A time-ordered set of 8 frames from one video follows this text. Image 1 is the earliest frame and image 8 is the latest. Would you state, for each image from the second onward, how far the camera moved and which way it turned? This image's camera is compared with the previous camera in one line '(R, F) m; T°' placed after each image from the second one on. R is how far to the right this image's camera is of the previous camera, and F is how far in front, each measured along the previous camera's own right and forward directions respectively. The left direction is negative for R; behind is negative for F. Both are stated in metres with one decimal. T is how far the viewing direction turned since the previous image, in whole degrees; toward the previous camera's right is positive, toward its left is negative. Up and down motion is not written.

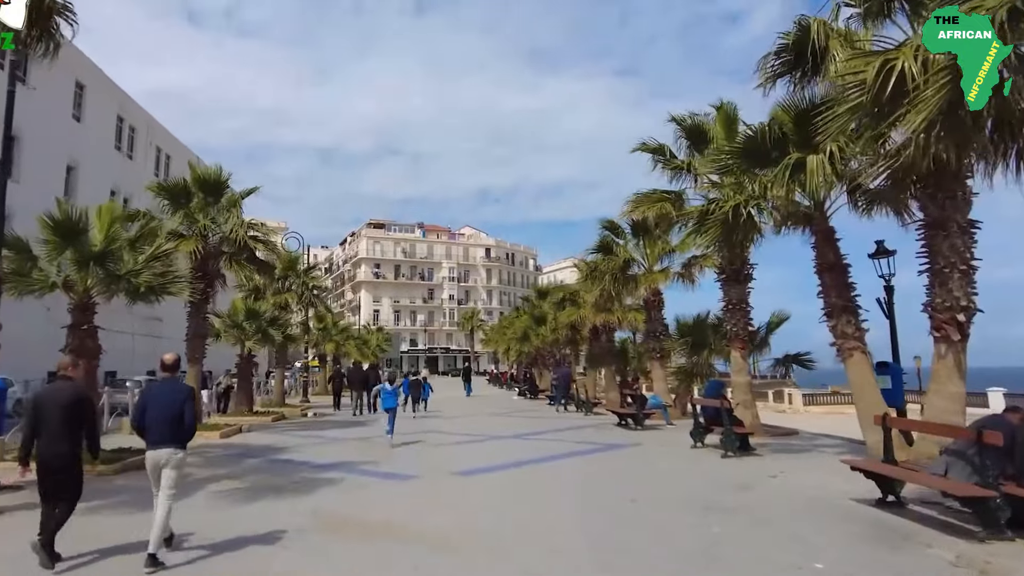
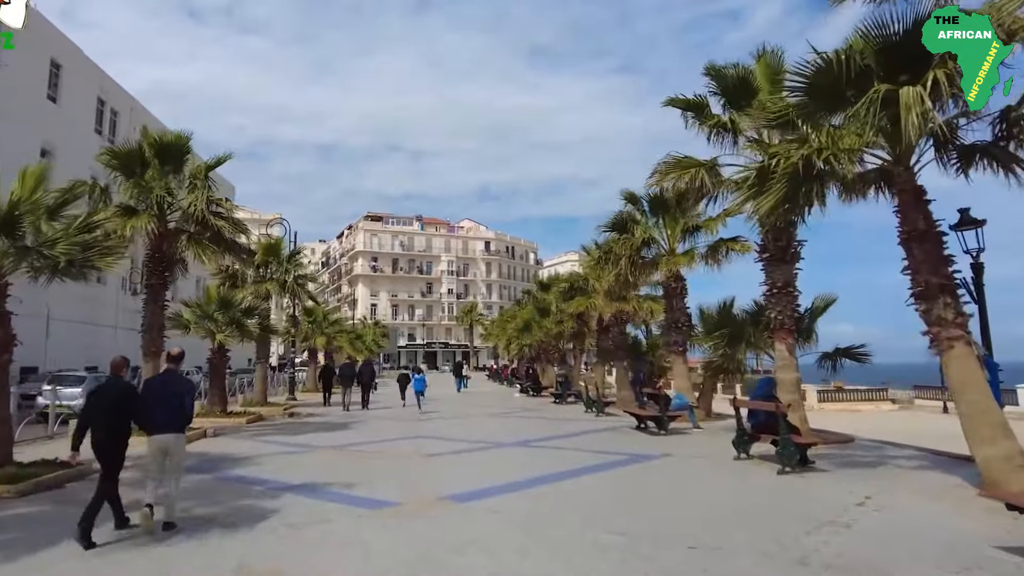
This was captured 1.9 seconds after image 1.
(-0.1, +2.0) m; 0°
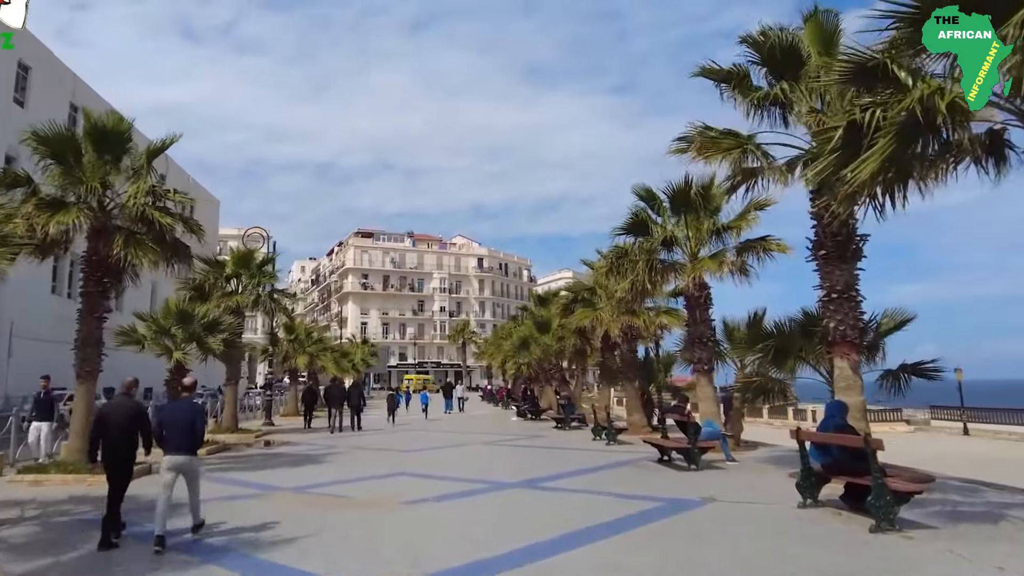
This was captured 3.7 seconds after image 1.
(-0.1, +2.0) m; +1°
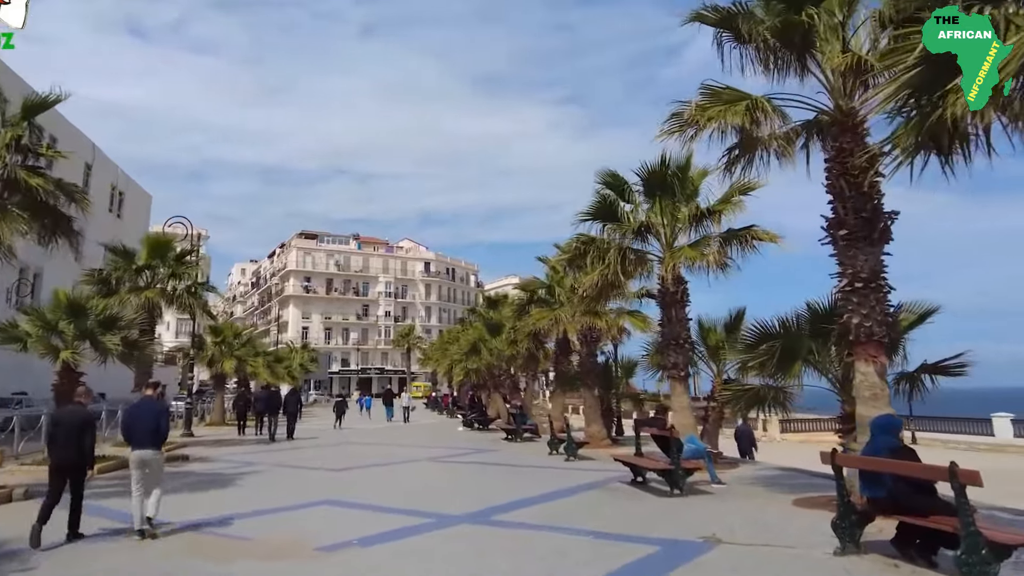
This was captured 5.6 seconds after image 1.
(0.0, +1.9) m; +4°
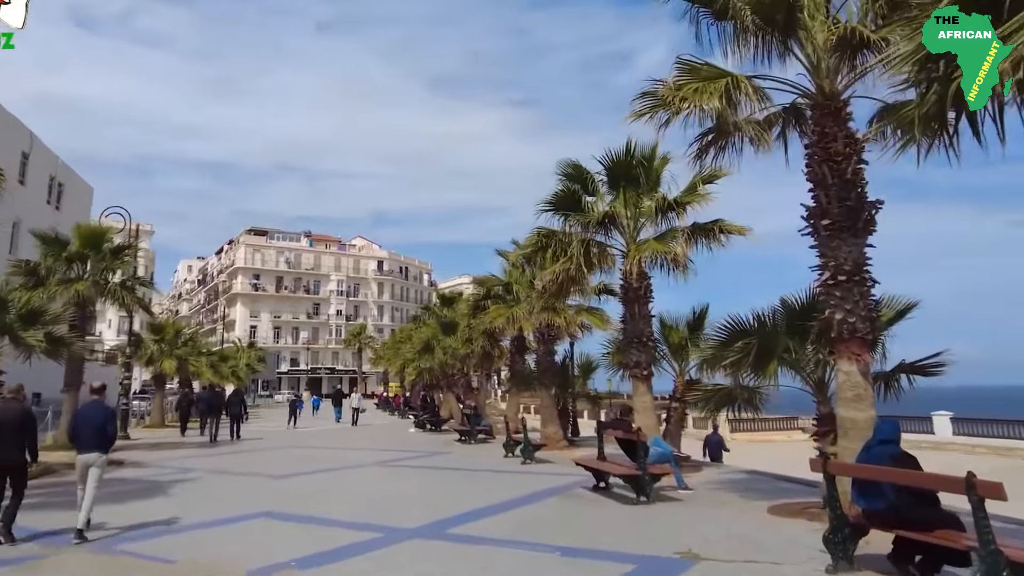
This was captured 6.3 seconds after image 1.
(0.0, +0.7) m; +4°
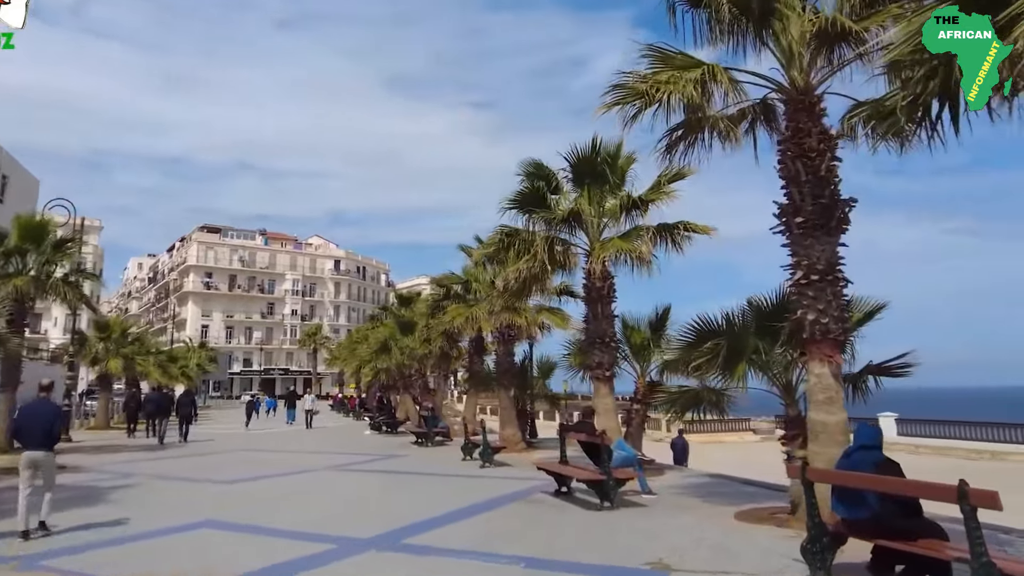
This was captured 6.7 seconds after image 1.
(0.0, +0.4) m; +3°
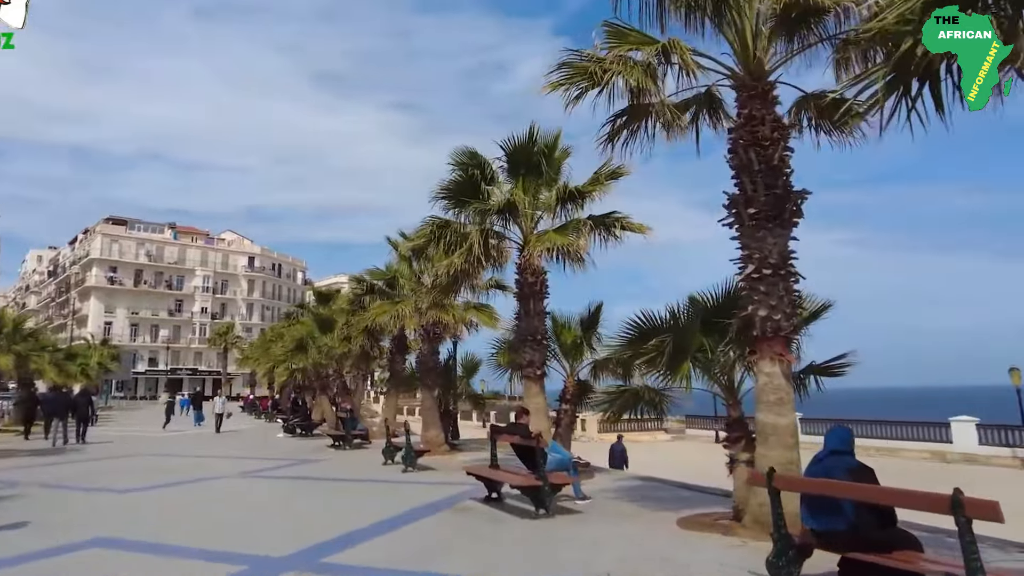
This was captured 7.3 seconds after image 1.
(-0.1, +0.6) m; +6°
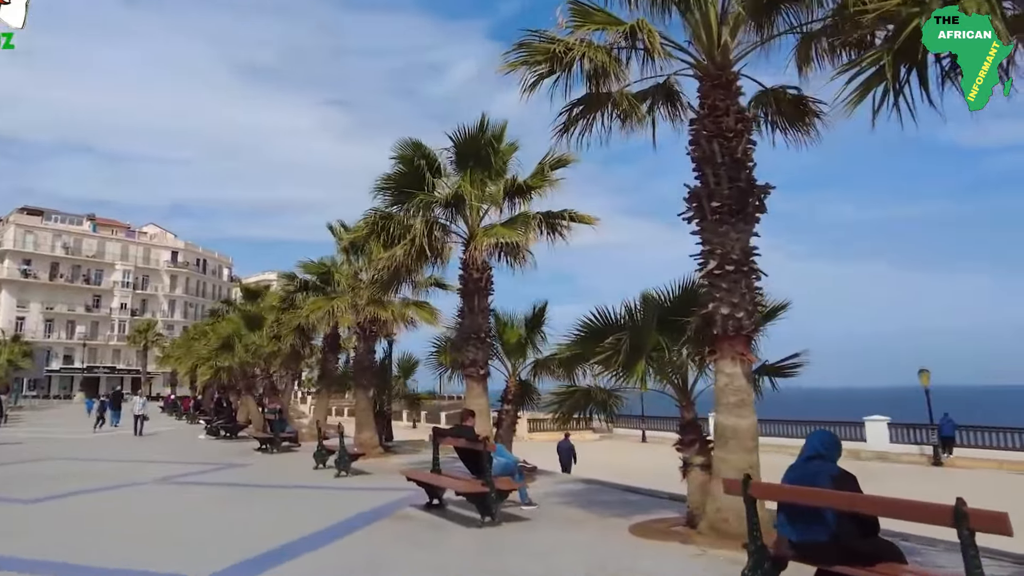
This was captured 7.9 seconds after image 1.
(-0.1, +0.4) m; +5°
